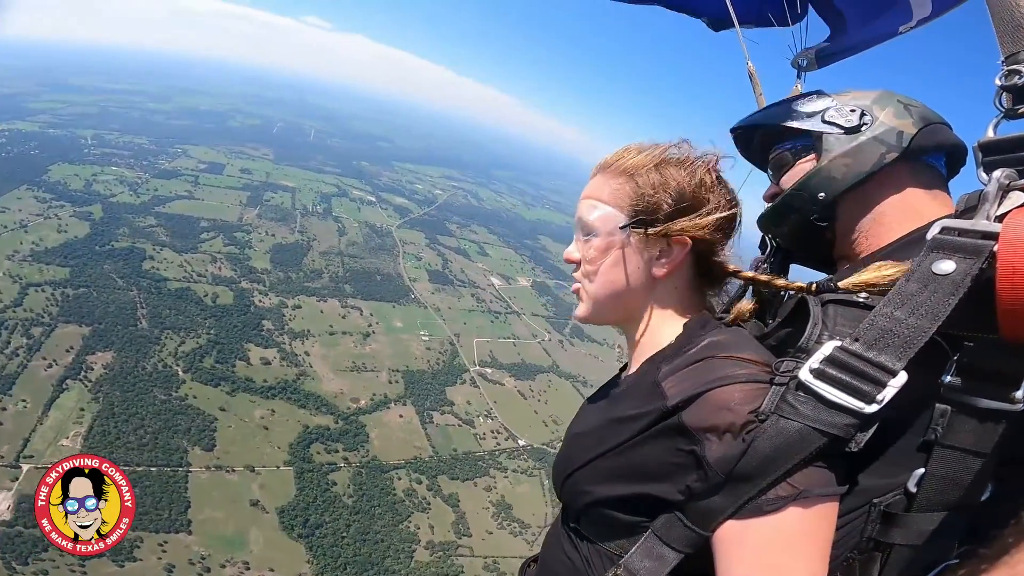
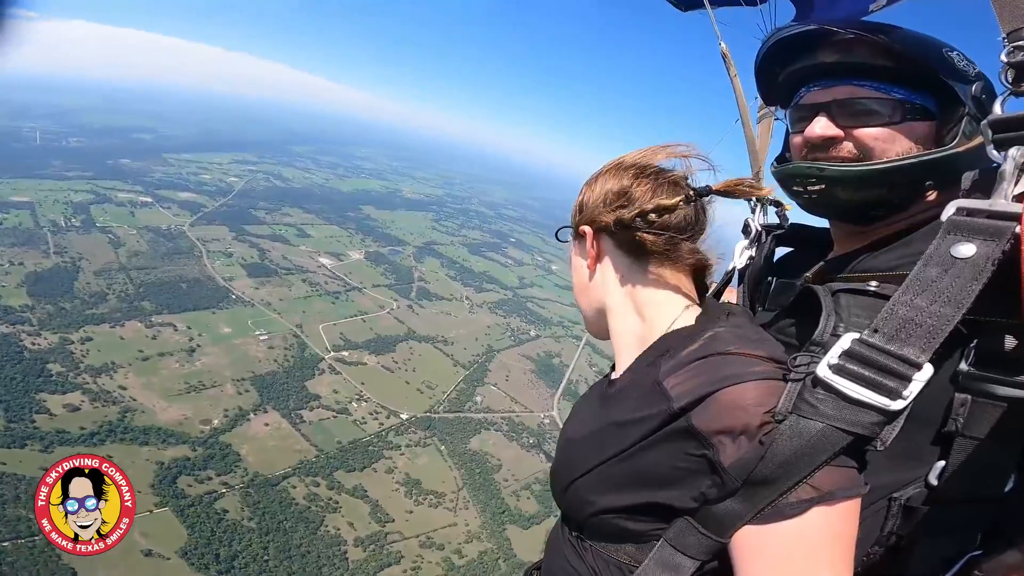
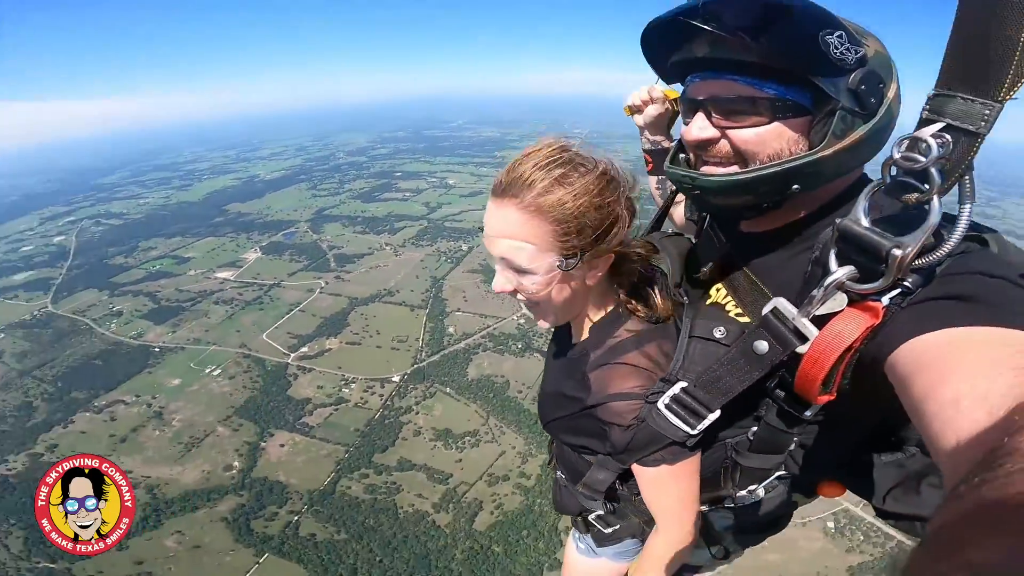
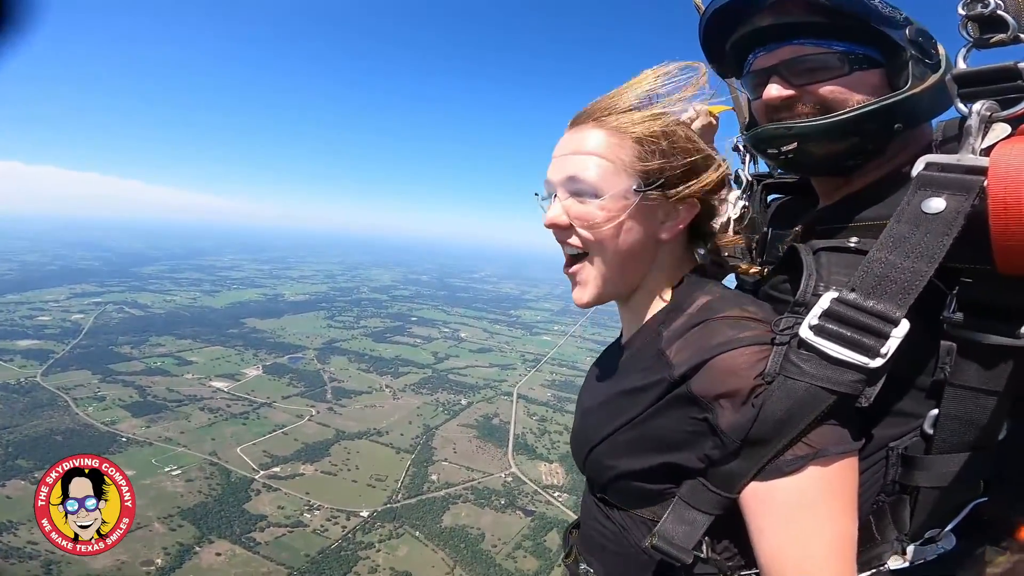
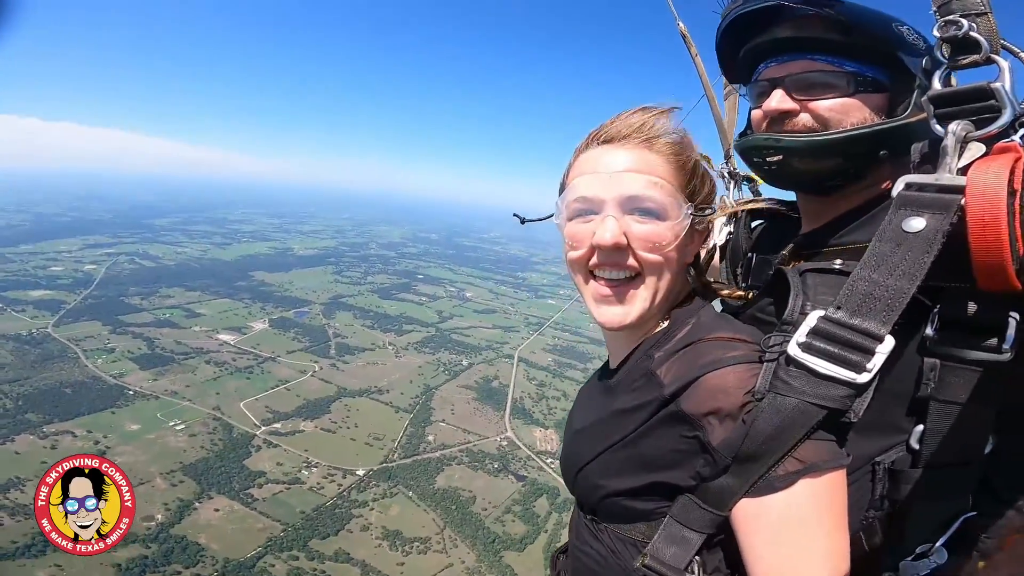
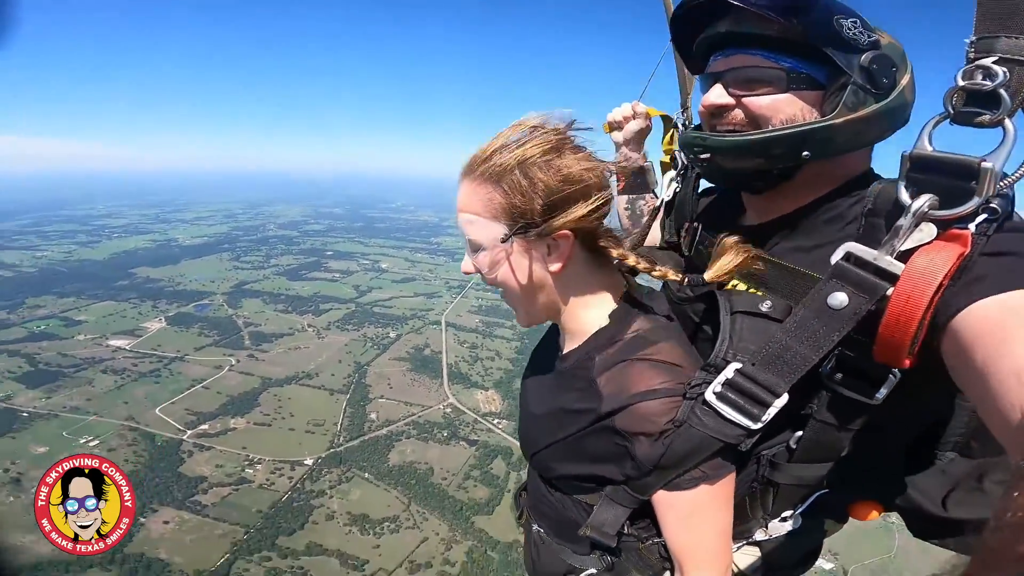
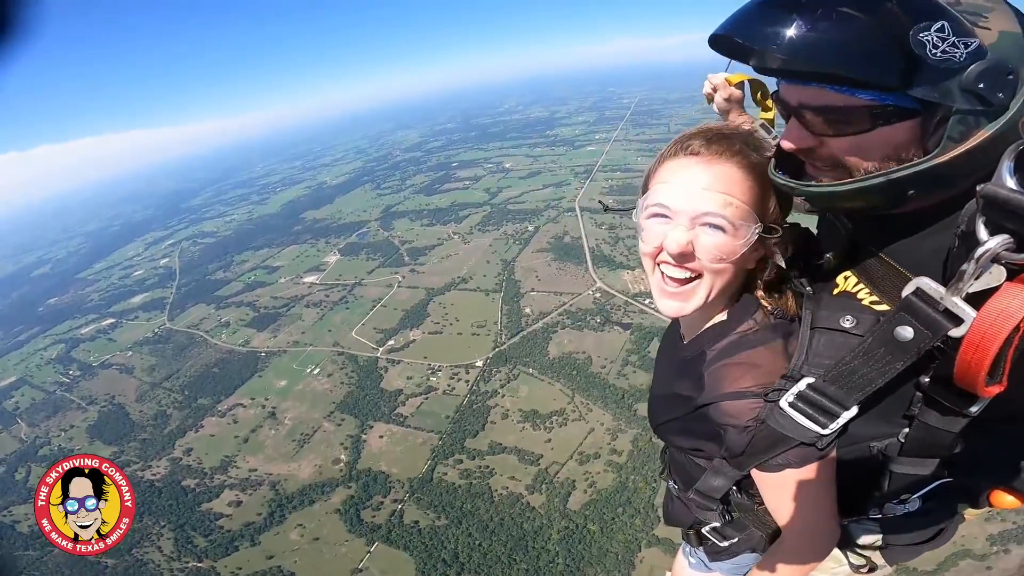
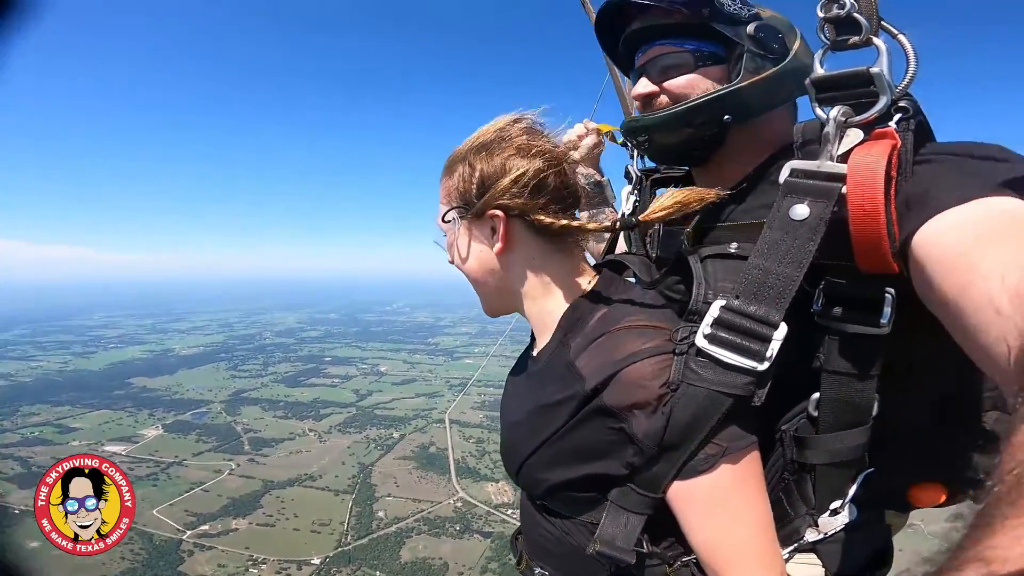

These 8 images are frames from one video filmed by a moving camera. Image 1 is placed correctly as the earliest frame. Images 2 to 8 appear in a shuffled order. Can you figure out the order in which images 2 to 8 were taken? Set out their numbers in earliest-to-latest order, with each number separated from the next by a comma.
2, 5, 4, 8, 6, 3, 7
